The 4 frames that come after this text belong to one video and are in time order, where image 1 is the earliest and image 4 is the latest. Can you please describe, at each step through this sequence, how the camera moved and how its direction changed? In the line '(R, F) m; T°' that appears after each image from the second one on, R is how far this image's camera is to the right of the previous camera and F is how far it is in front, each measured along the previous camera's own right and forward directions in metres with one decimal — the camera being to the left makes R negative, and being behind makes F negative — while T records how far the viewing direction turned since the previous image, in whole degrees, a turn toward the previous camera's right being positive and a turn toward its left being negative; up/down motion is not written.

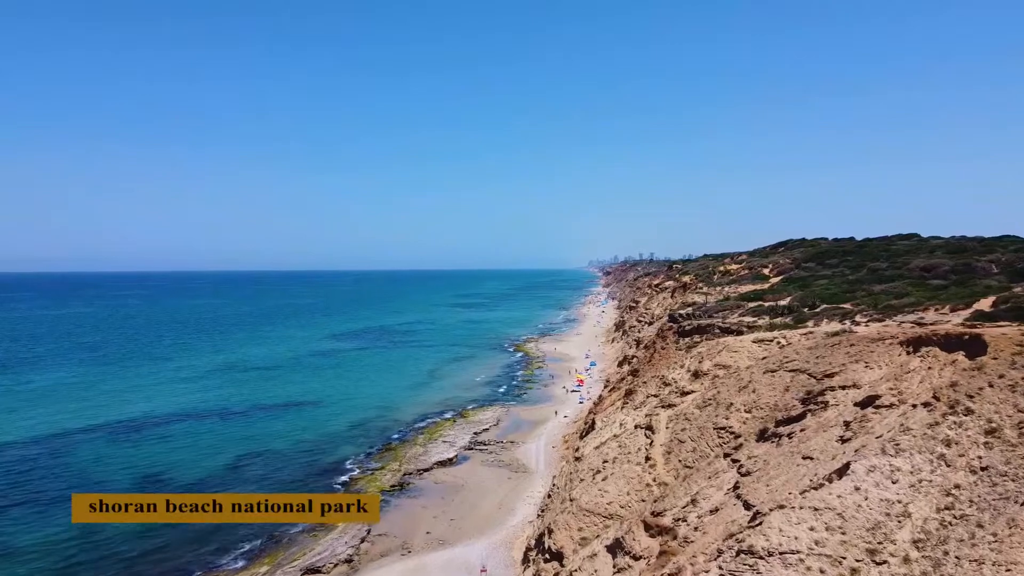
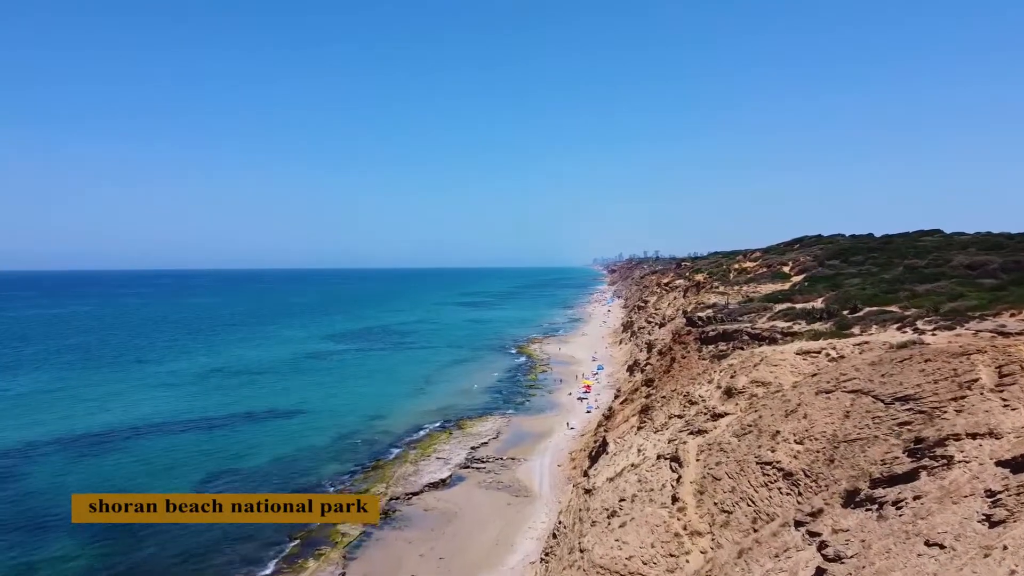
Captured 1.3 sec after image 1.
(+0.2, +3.1) m; 0°
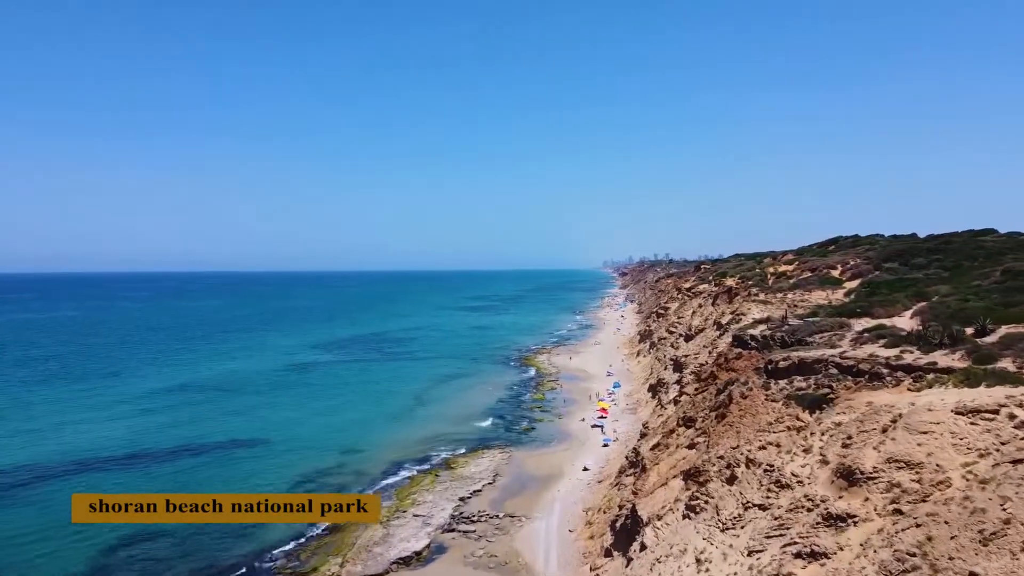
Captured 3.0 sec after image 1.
(+0.4, +6.2) m; -1°
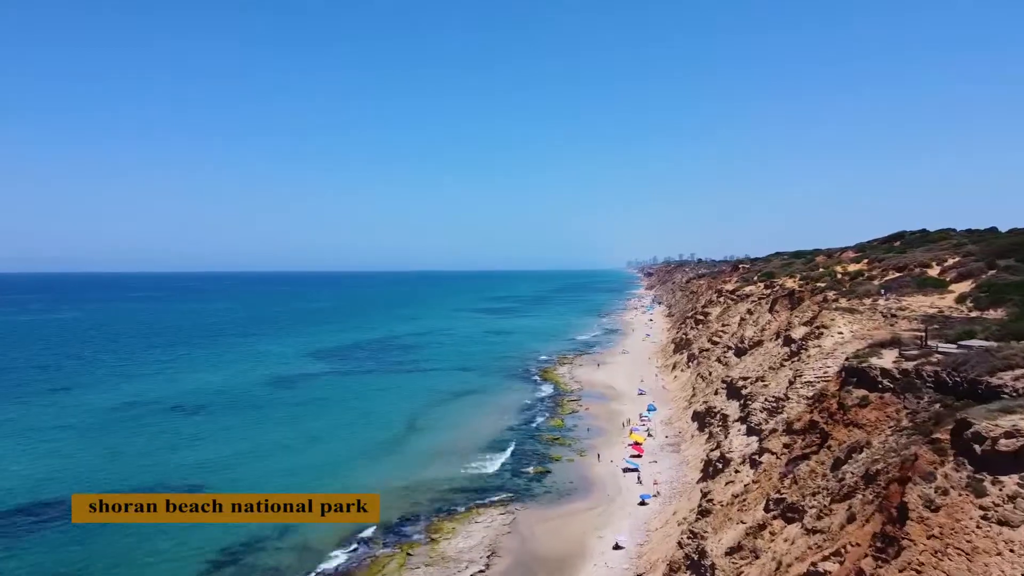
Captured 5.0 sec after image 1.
(+0.7, +7.6) m; -2°
